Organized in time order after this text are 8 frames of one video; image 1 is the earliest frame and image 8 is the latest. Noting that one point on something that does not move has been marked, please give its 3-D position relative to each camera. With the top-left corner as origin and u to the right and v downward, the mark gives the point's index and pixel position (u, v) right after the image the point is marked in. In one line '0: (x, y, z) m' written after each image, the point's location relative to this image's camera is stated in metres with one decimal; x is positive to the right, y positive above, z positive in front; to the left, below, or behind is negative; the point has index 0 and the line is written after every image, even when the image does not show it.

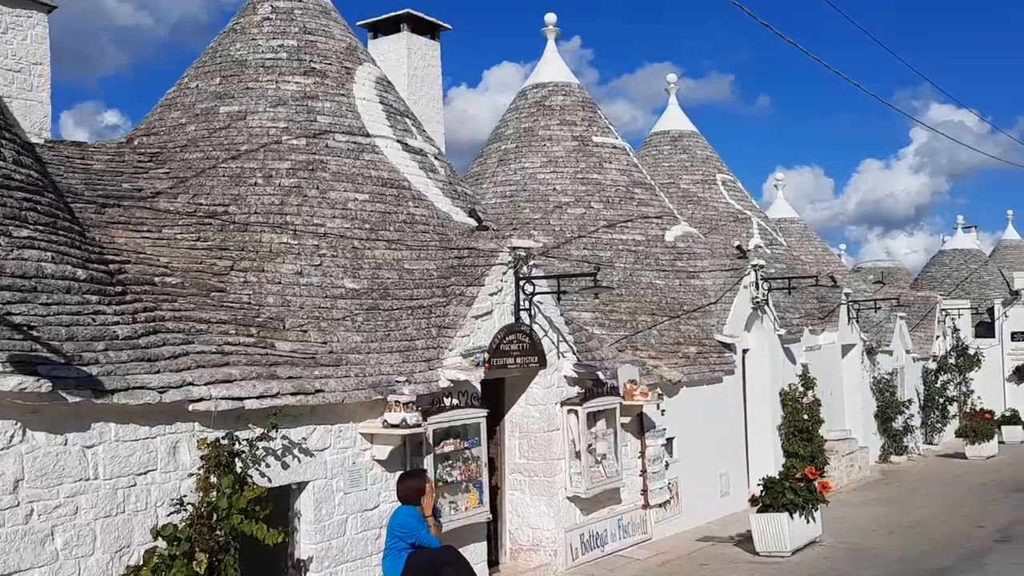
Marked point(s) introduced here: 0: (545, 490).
0: (+0.4, -2.5, +11.6) m
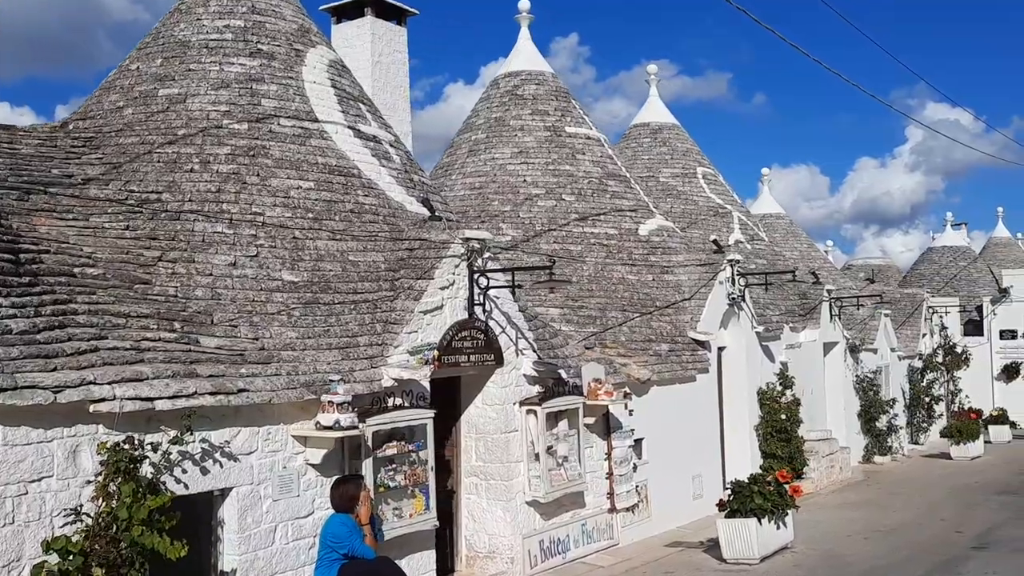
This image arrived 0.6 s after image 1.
0: (-0.1, -2.4, +11.0) m
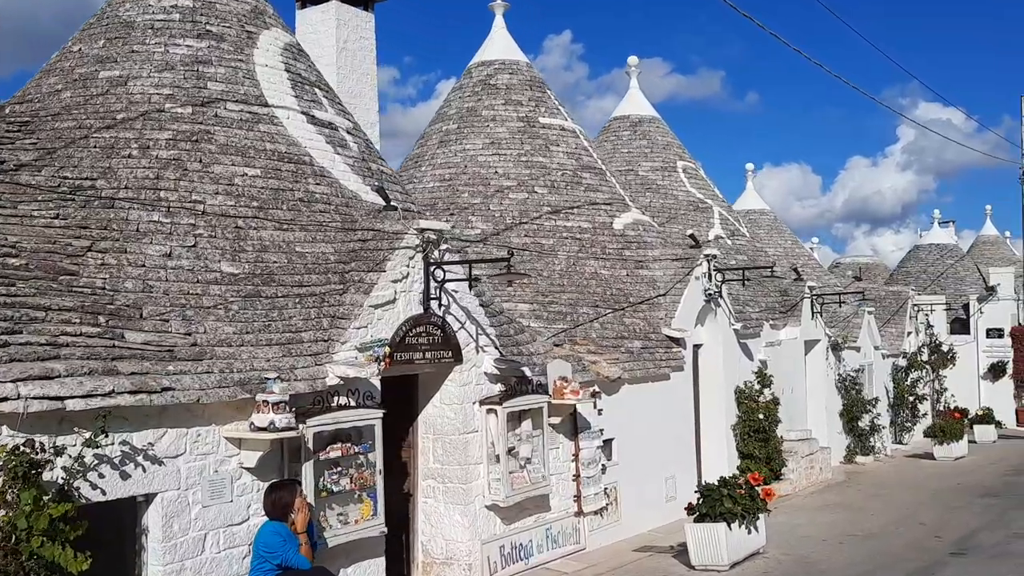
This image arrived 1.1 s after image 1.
0: (-0.6, -2.3, +10.5) m
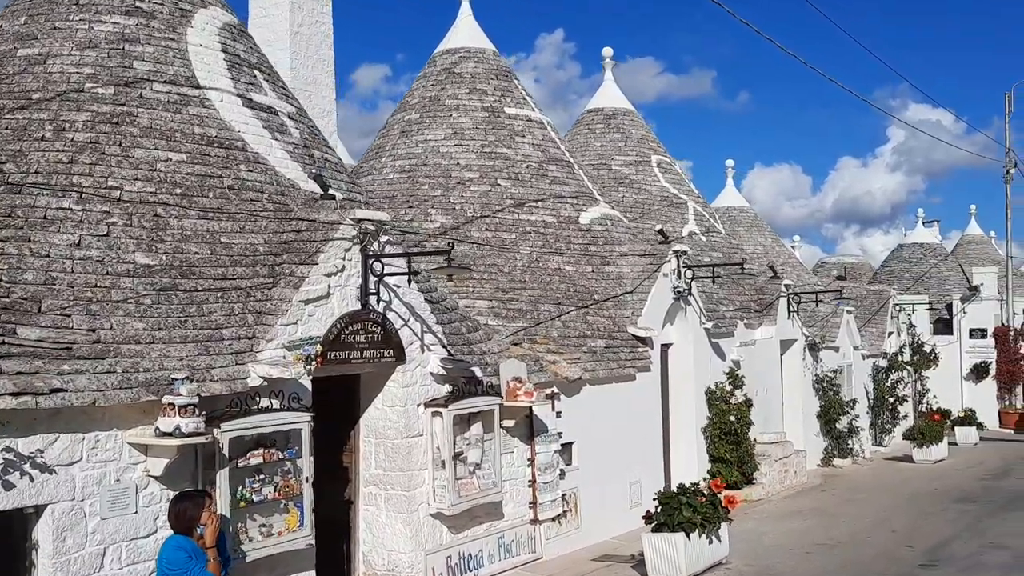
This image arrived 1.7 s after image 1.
0: (-1.2, -2.3, +9.9) m
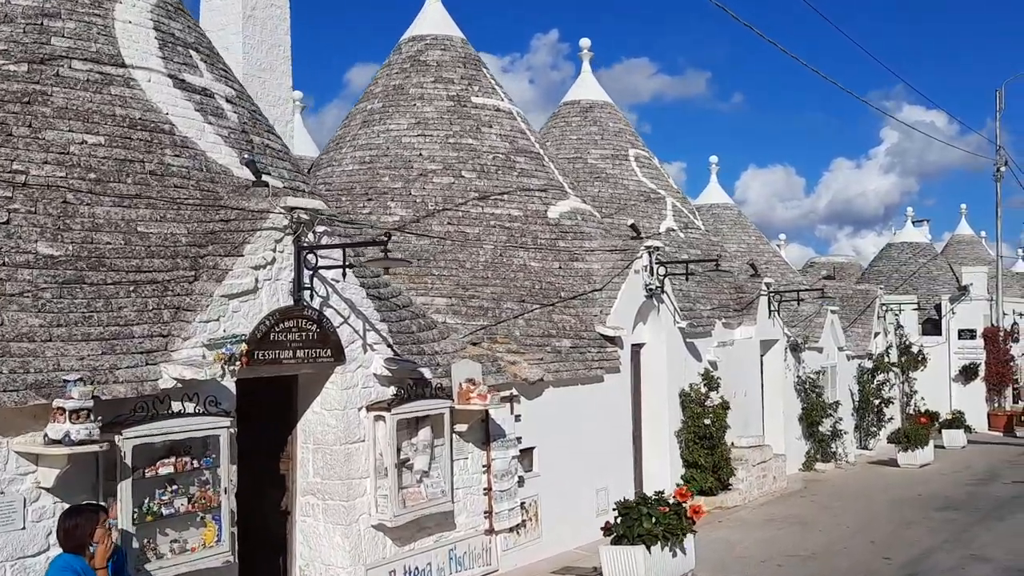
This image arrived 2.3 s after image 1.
0: (-1.7, -2.2, +9.2) m
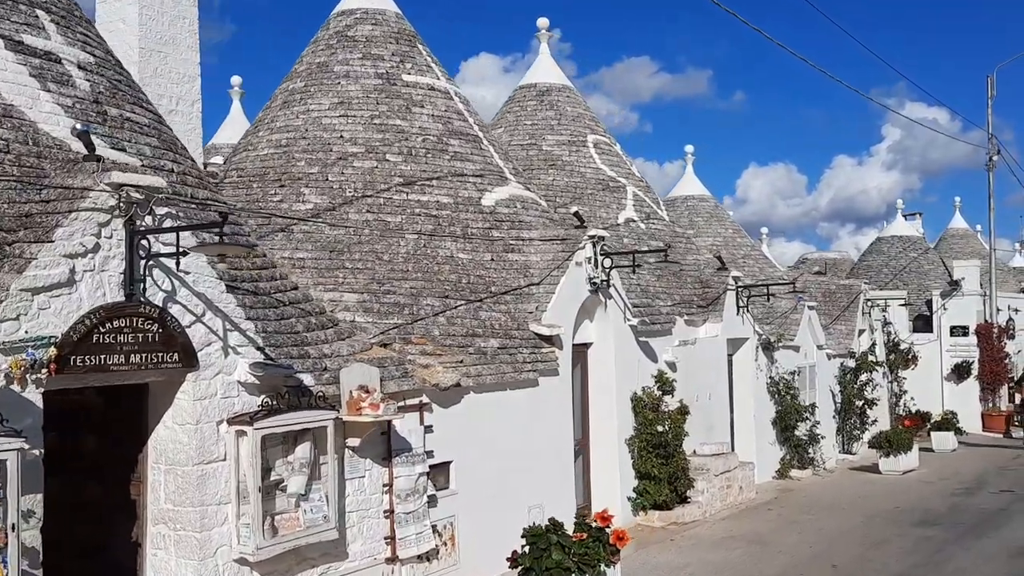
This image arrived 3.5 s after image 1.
0: (-2.6, -2.2, +7.8) m
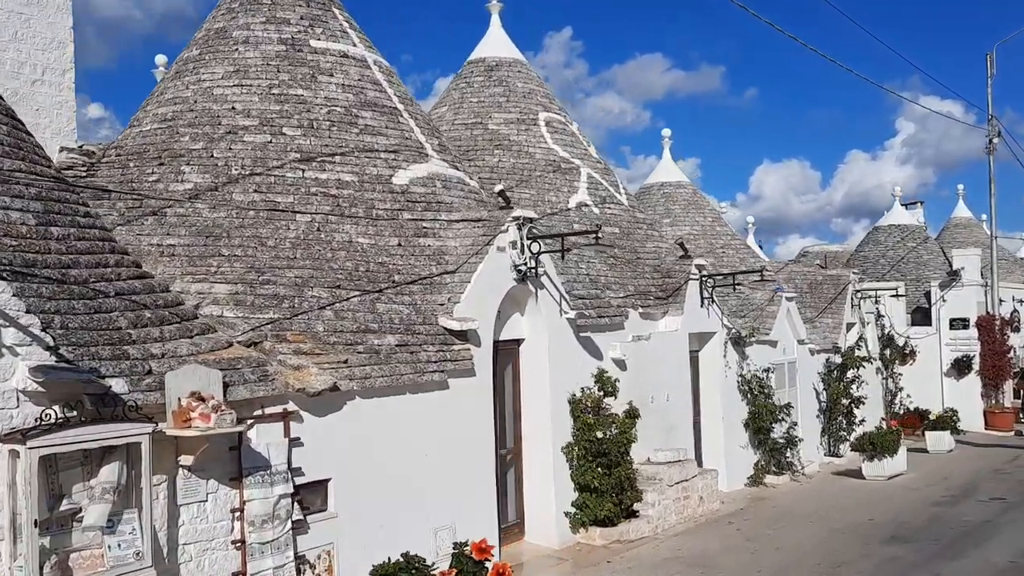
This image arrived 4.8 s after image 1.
0: (-3.7, -2.1, +6.3) m
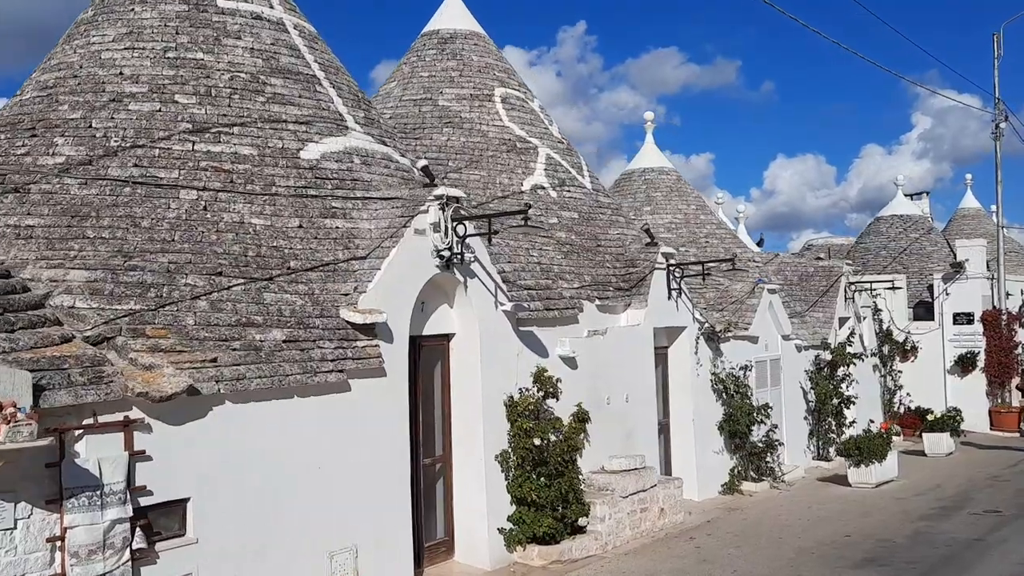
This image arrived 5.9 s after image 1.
0: (-4.6, -2.0, +5.0) m
